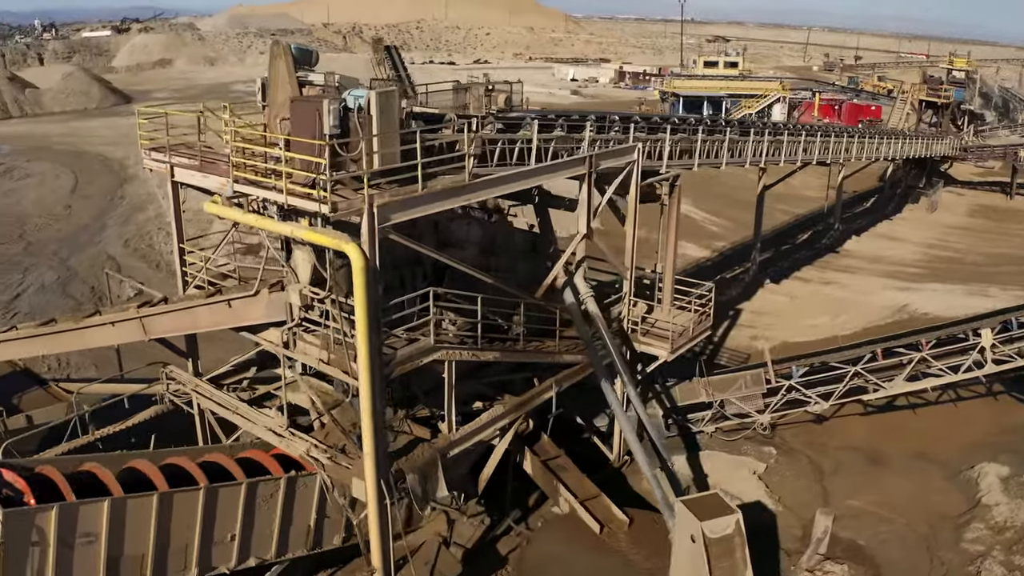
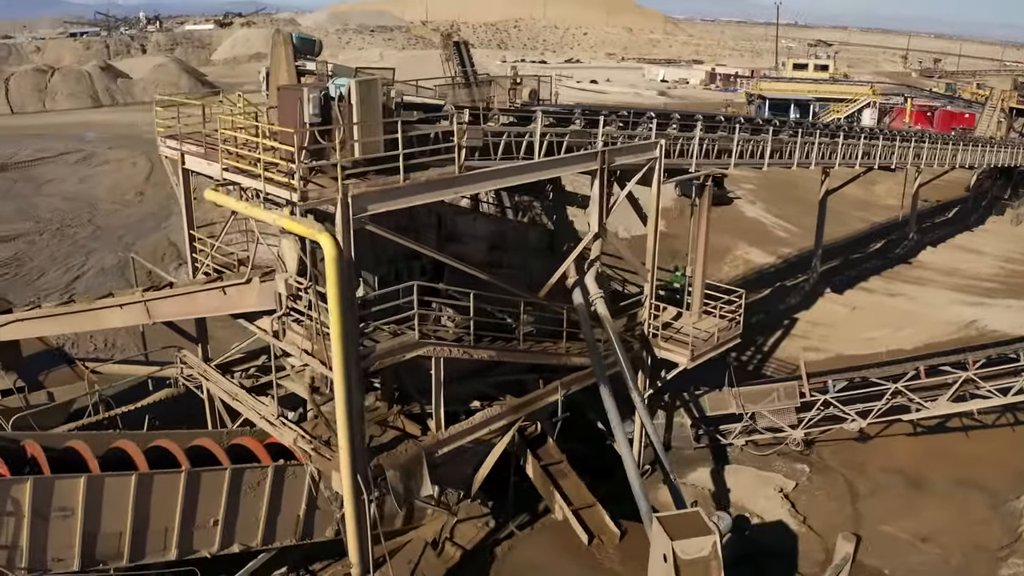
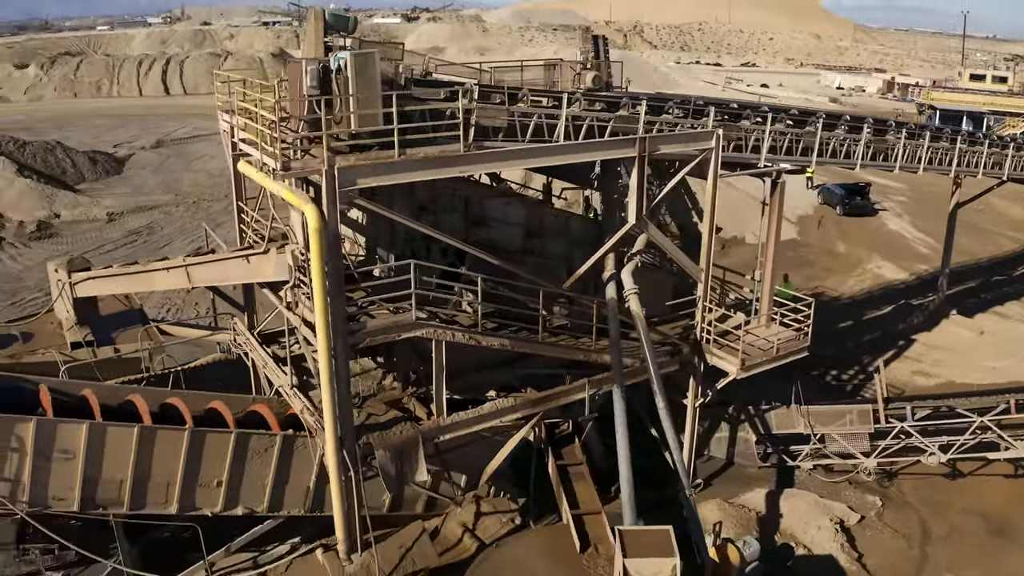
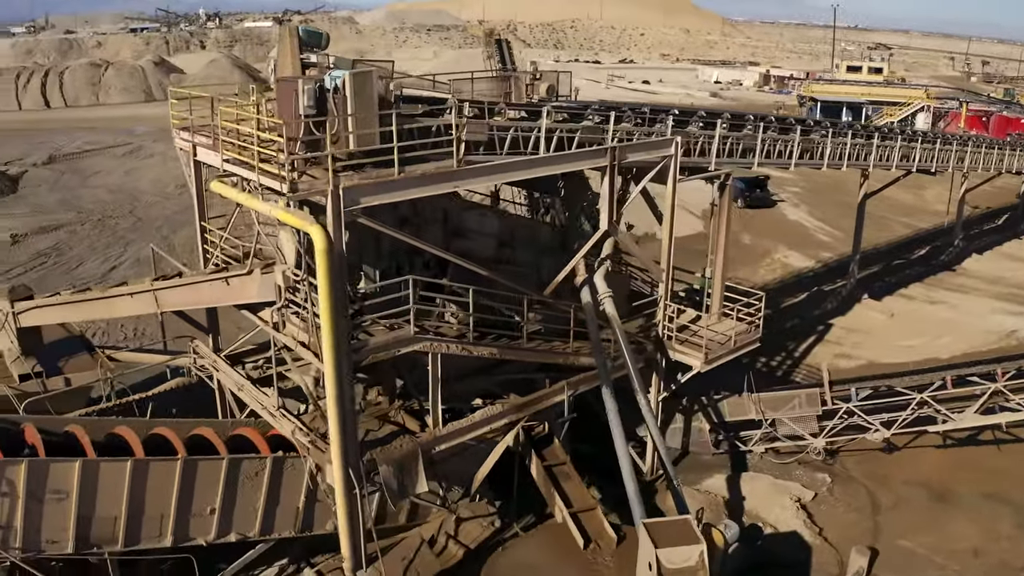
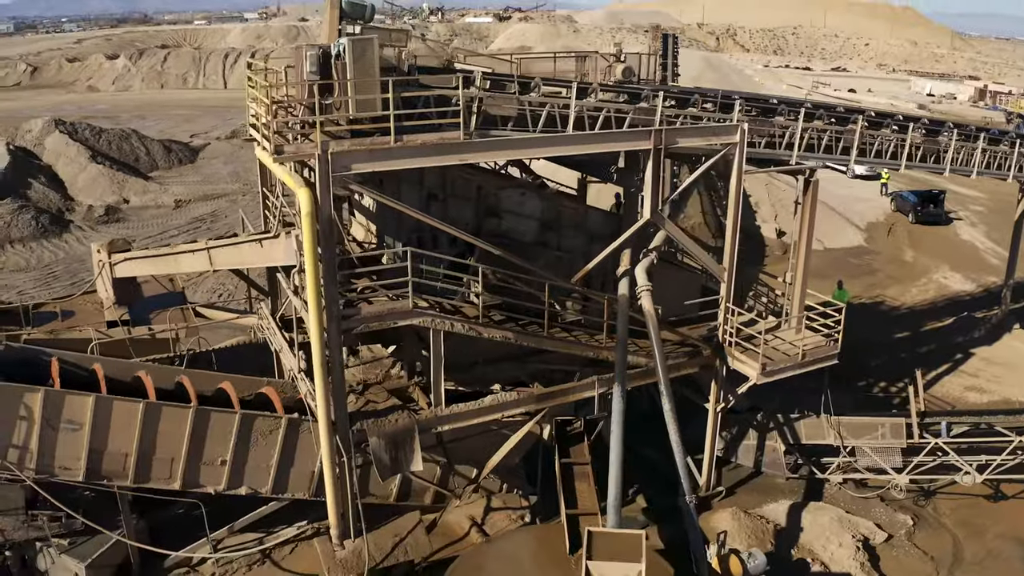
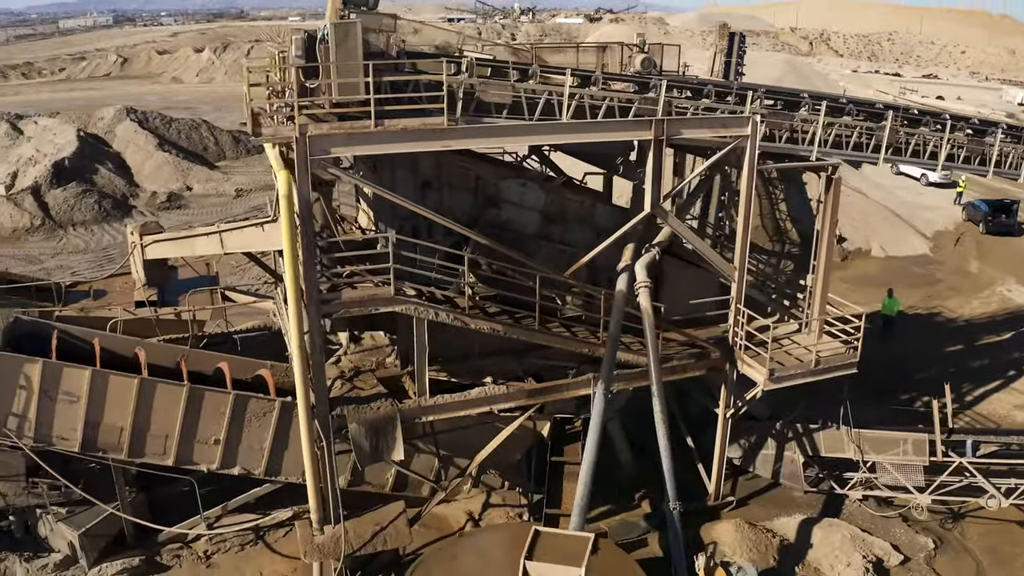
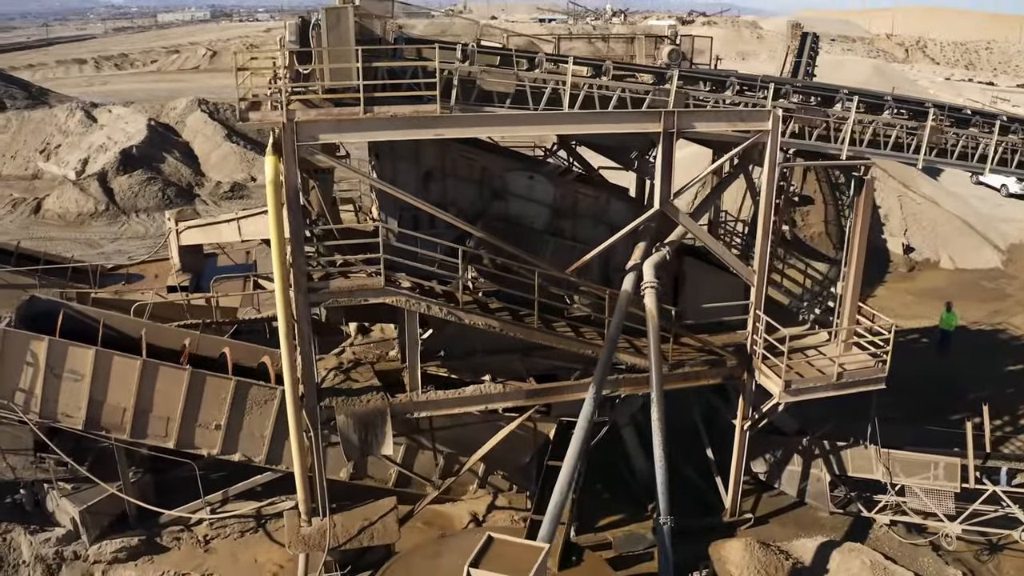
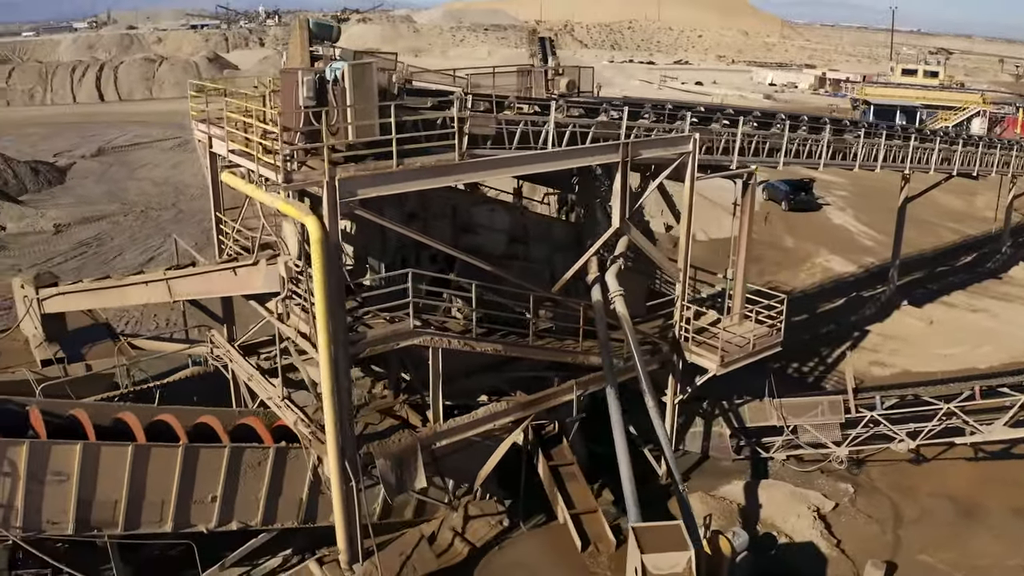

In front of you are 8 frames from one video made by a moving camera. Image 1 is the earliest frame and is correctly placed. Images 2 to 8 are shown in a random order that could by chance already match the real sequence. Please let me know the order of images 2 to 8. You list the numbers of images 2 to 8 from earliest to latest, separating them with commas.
2, 4, 8, 3, 5, 6, 7
